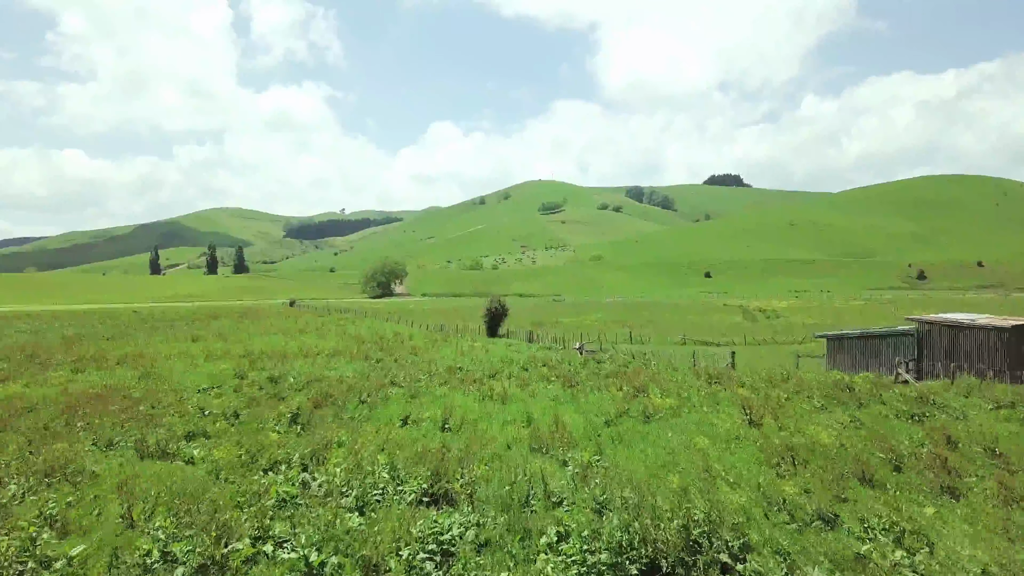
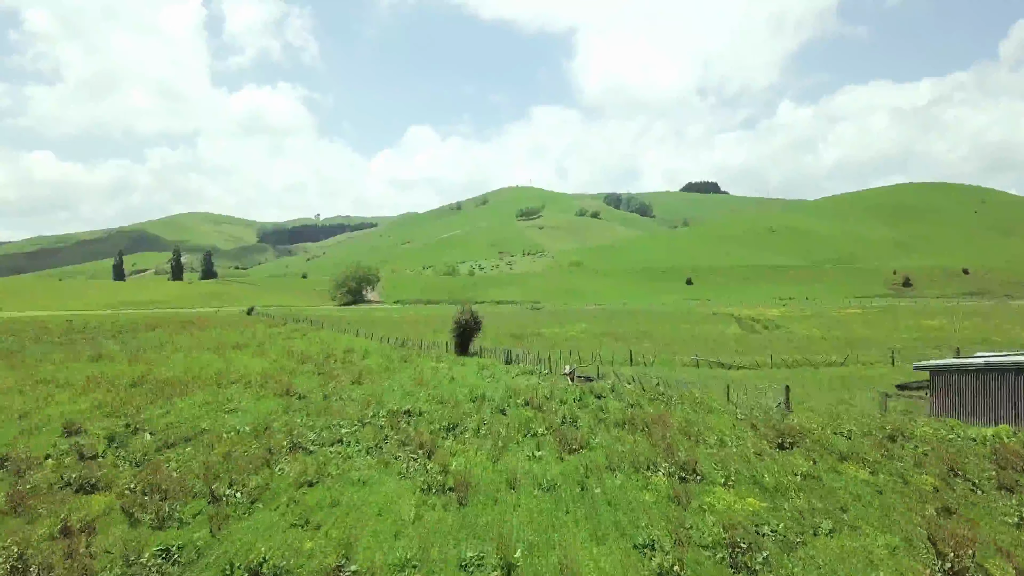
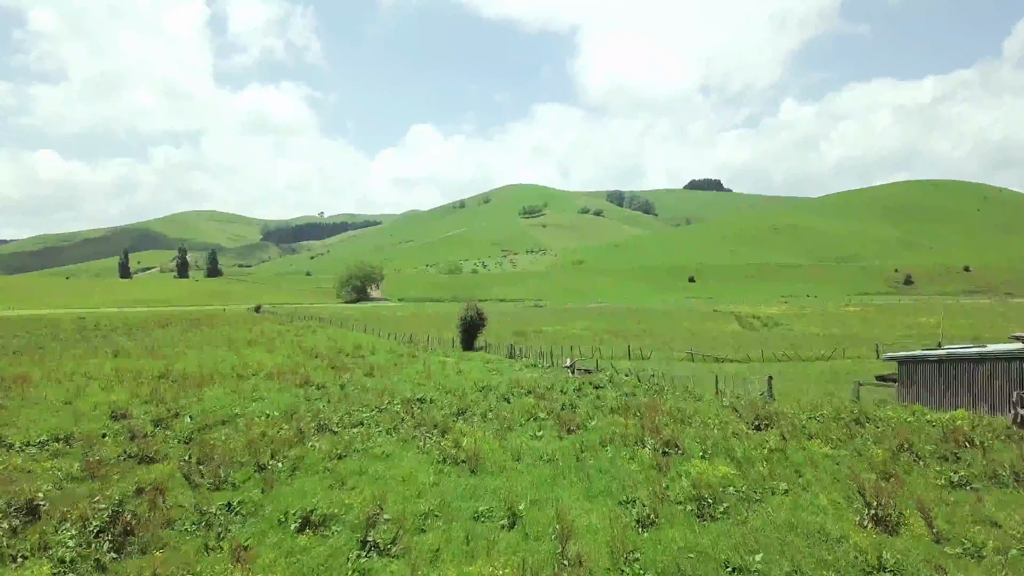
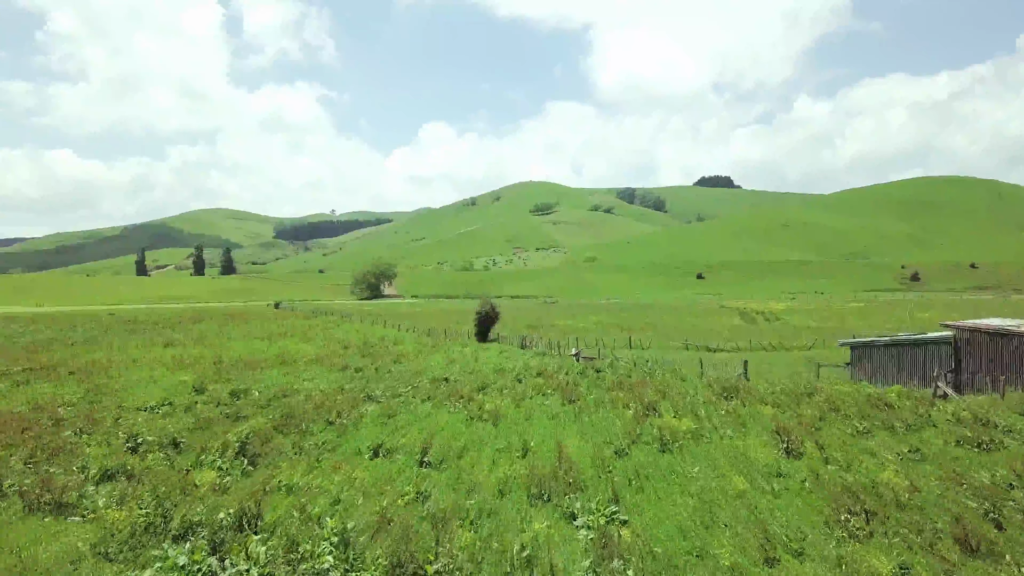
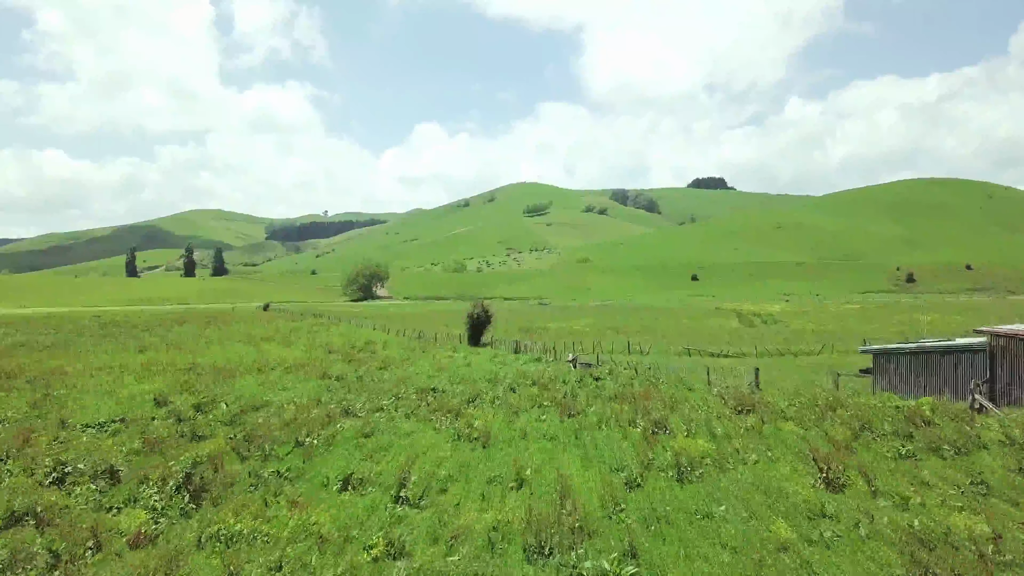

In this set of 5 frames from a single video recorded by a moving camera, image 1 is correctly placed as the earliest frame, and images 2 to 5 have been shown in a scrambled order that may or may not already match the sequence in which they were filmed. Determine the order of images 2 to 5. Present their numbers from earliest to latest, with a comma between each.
4, 5, 3, 2
